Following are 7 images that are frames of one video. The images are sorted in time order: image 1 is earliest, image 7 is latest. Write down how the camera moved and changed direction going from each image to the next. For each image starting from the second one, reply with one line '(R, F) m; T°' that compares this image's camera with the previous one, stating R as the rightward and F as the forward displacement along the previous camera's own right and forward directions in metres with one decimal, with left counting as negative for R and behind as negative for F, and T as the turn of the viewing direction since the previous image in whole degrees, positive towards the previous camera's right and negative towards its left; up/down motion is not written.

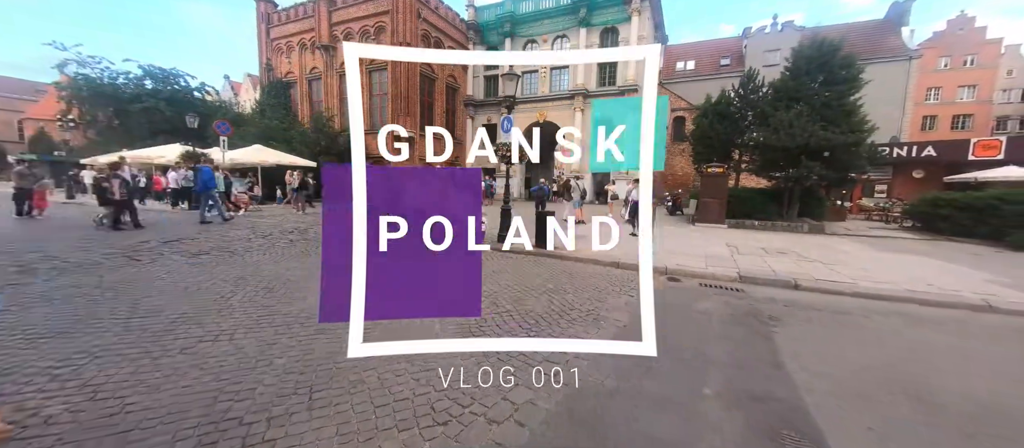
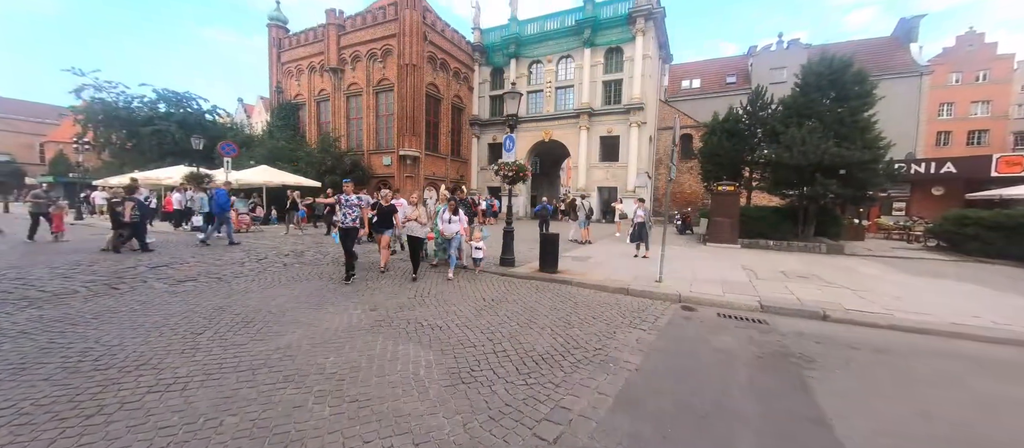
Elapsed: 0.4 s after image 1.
(+0.1, +0.4) m; -1°
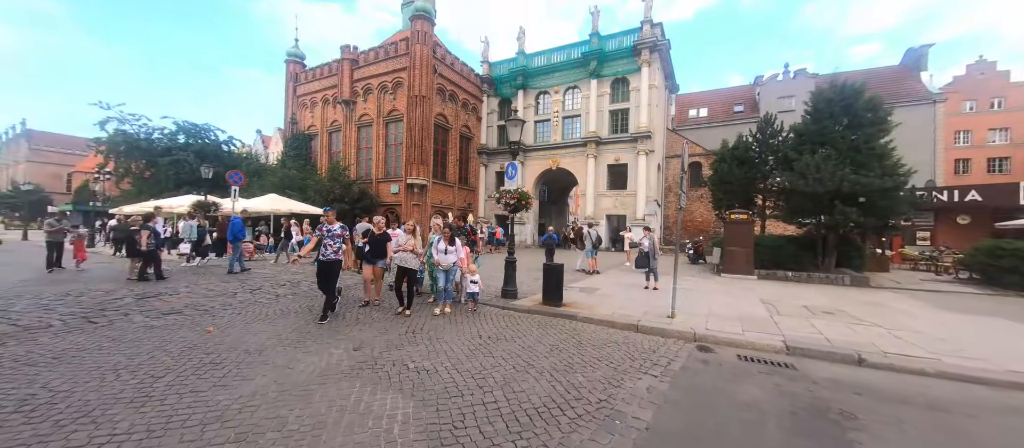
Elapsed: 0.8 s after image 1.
(+0.2, +0.3) m; -1°
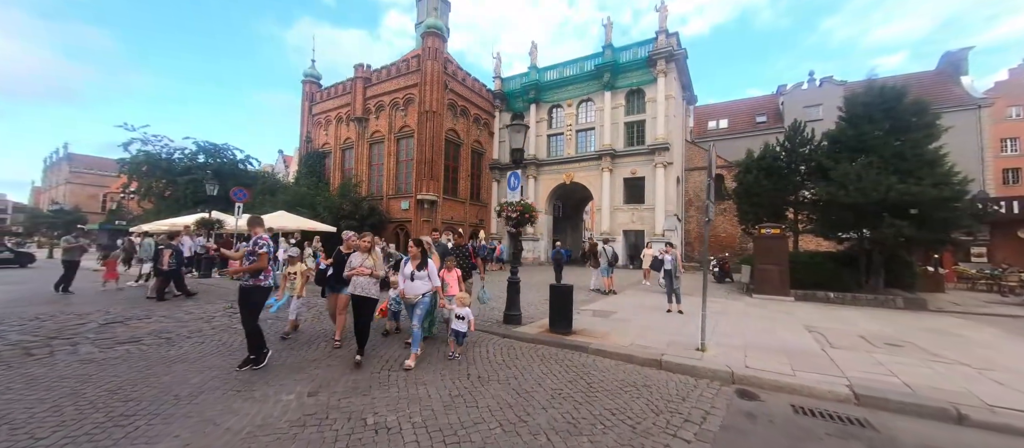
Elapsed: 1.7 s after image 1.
(+0.3, +0.9) m; -3°
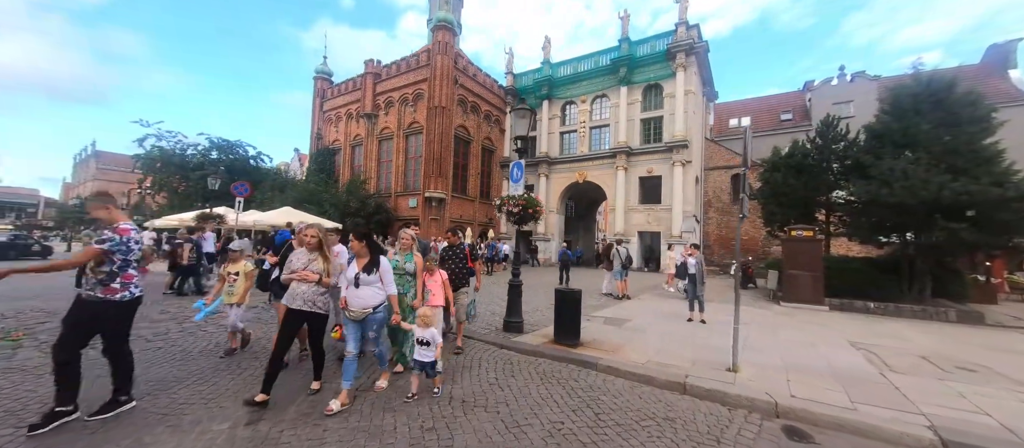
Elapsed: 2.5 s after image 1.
(+0.2, +0.8) m; -2°
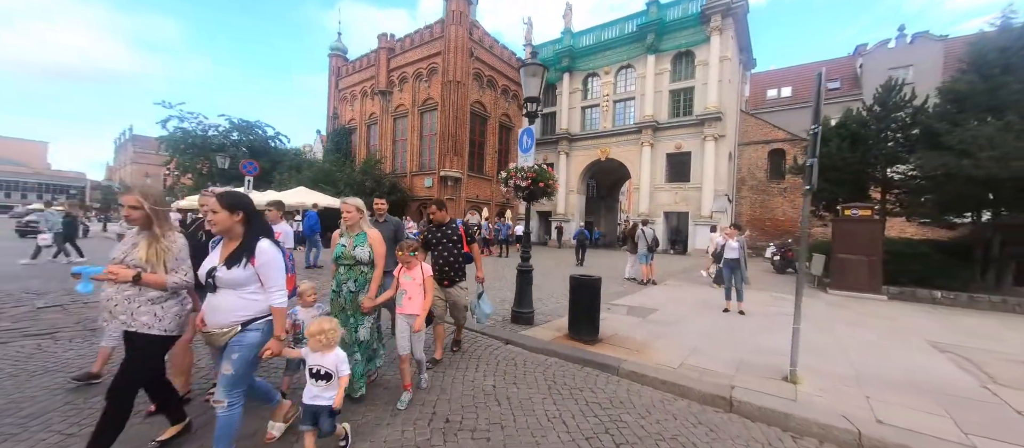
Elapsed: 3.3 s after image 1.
(+0.2, +0.9) m; -3°
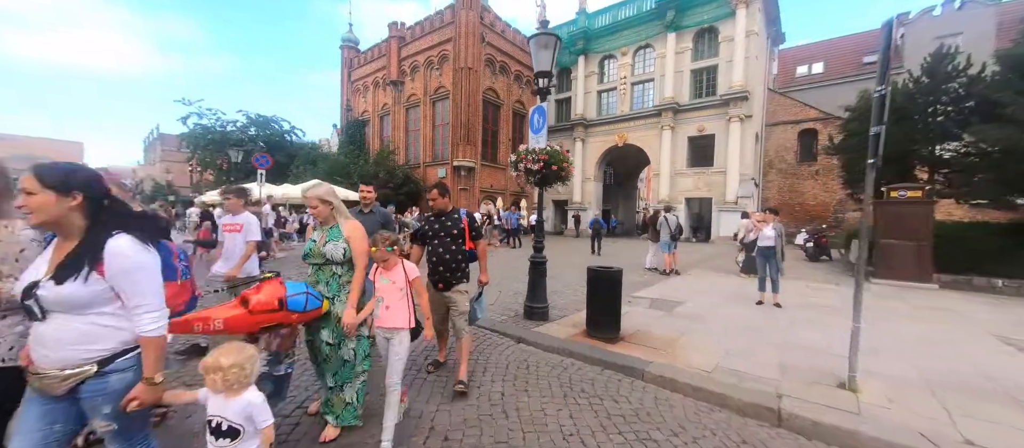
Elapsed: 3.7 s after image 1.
(+0.1, +0.5) m; -3°
